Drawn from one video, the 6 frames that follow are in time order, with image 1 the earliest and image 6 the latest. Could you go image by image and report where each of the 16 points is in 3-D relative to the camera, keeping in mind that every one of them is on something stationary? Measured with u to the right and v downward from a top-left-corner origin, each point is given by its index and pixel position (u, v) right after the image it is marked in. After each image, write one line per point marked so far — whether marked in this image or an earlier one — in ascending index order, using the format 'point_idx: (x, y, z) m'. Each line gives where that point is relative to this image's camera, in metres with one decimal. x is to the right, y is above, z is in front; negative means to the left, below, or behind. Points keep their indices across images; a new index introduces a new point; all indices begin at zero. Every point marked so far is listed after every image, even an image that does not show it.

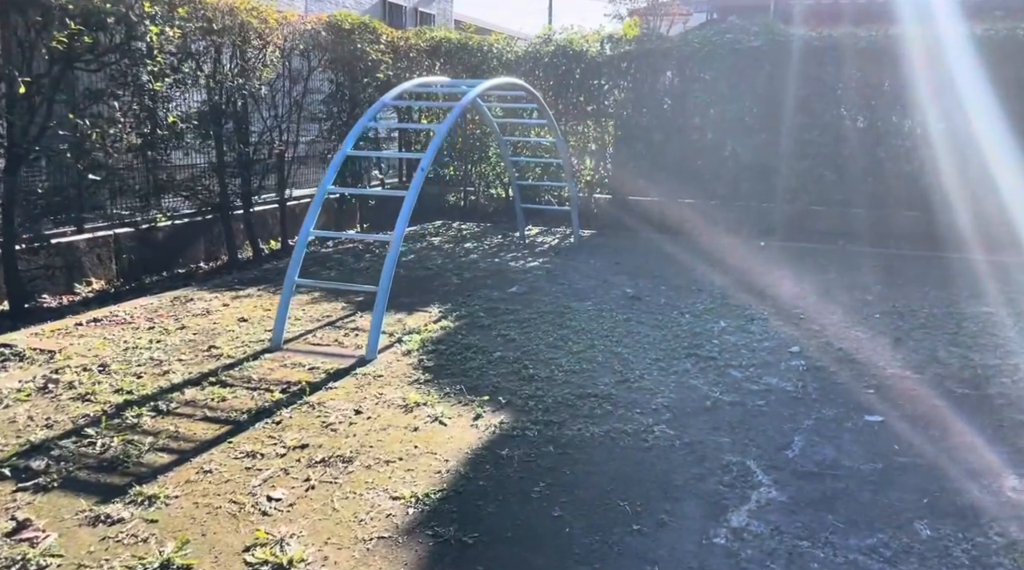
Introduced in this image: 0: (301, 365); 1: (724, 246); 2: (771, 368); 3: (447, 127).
0: (-1.1, -0.4, +4.7) m
1: (+2.0, +0.3, +8.6) m
2: (+1.3, -0.4, +4.8) m
3: (-0.4, +1.0, +5.6) m
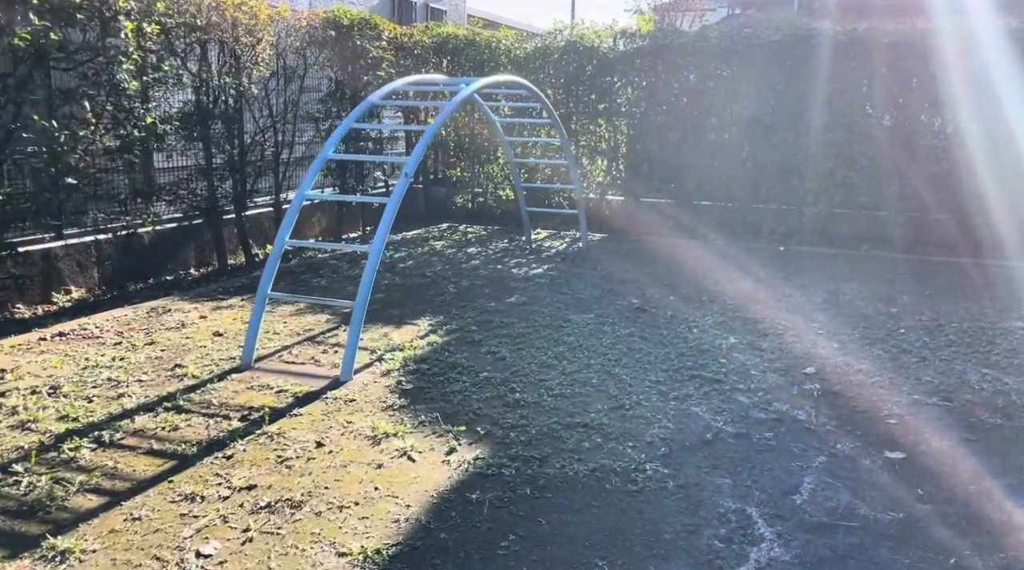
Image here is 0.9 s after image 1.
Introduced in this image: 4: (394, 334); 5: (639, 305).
0: (-1.1, -0.5, +4.4) m
1: (+2.0, +0.3, +8.2) m
2: (+1.3, -0.5, +4.4) m
3: (-0.4, +0.9, +5.3) m
4: (-0.7, -0.3, +5.4) m
5: (+0.8, -0.1, +6.2) m
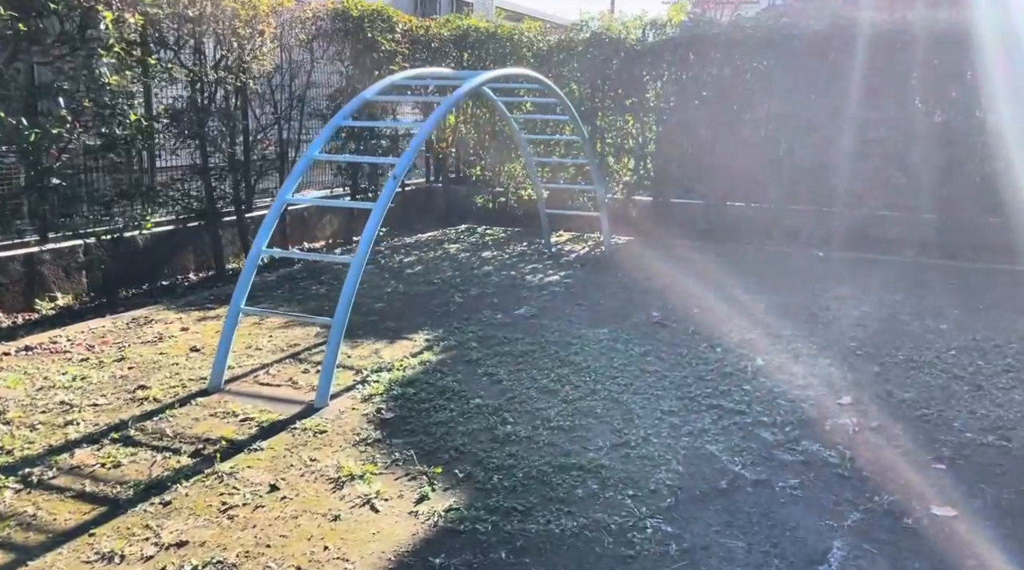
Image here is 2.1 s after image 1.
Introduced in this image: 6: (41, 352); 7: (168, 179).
0: (-1.2, -0.6, +3.9) m
1: (+2.2, +0.2, +7.6) m
2: (+1.2, -0.6, +3.8) m
3: (-0.4, +0.8, +4.8) m
4: (-0.7, -0.3, +4.9) m
5: (+0.9, -0.2, +5.6) m
6: (-2.4, -0.3, +4.8) m
7: (-2.4, +0.7, +6.5) m
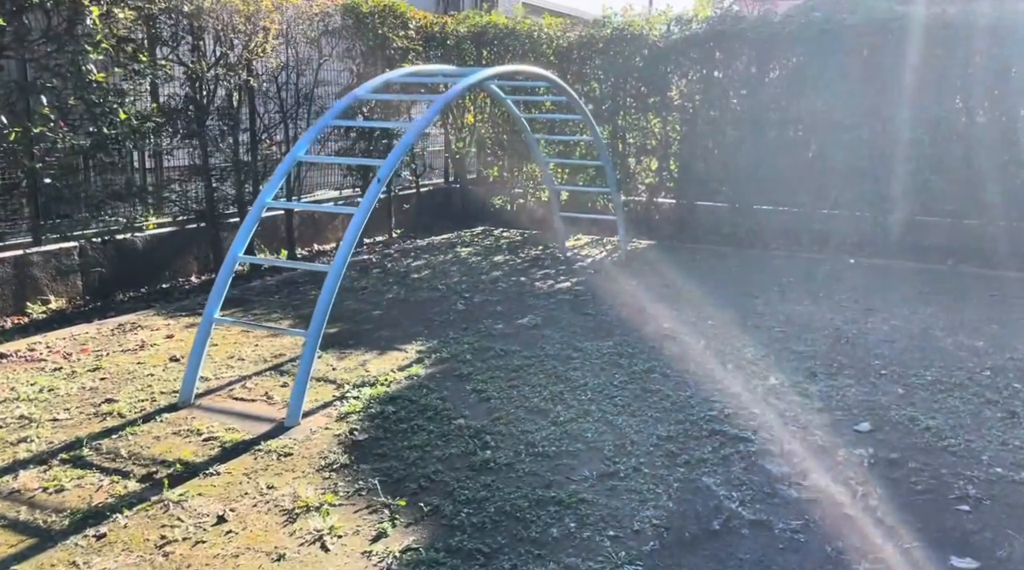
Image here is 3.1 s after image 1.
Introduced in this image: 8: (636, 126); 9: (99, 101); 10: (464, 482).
0: (-1.2, -0.6, +3.7) m
1: (+2.2, +0.1, +7.2) m
2: (+1.2, -0.6, +3.5) m
3: (-0.4, +0.8, +4.5) m
4: (-0.7, -0.4, +4.6) m
5: (+0.9, -0.3, +5.3) m
6: (-2.5, -0.4, +4.6) m
7: (-2.4, +0.7, +6.3) m
8: (+1.1, +1.5, +8.5) m
9: (-2.4, +1.1, +5.5) m
10: (-0.2, -0.7, +3.2) m
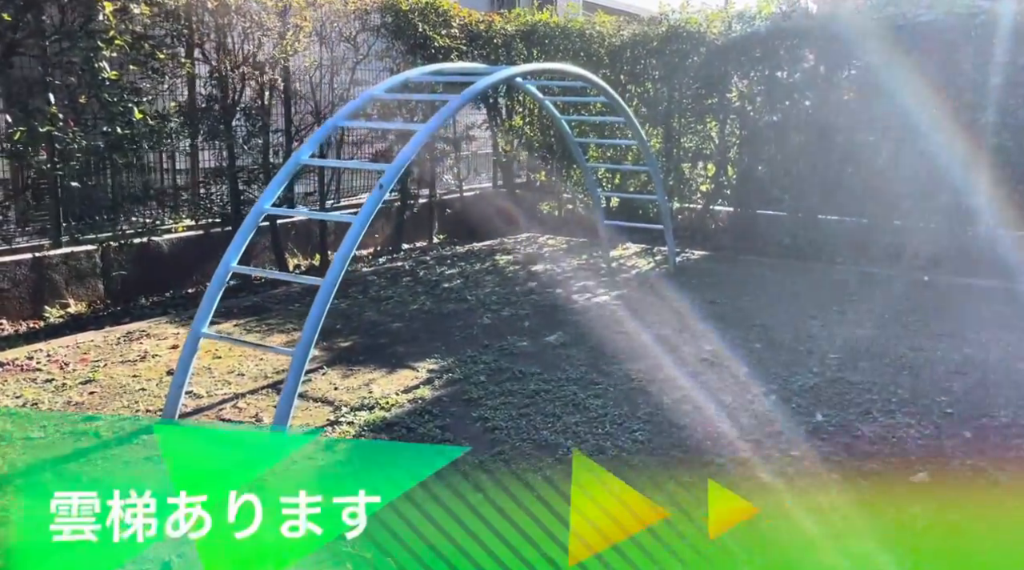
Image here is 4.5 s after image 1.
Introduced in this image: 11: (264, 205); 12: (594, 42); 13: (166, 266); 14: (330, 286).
0: (-1.2, -0.6, +3.4) m
1: (+2.5, 0.0, +6.6) m
2: (+1.1, -0.7, +3.0) m
3: (-0.3, +0.7, +4.1) m
4: (-0.6, -0.5, +4.3) m
5: (+1.0, -0.4, +4.8) m
6: (-2.4, -0.4, +4.4) m
7: (-2.1, +0.7, +6.1) m
8: (+1.5, +1.3, +8.0) m
9: (-2.3, +1.1, +5.3) m
10: (-0.2, -0.8, +2.8) m
11: (-1.1, +0.4, +4.0) m
12: (+0.7, +2.2, +8.2) m
13: (-2.3, +0.1, +6.1) m
14: (-0.7, 0.0, +3.6) m
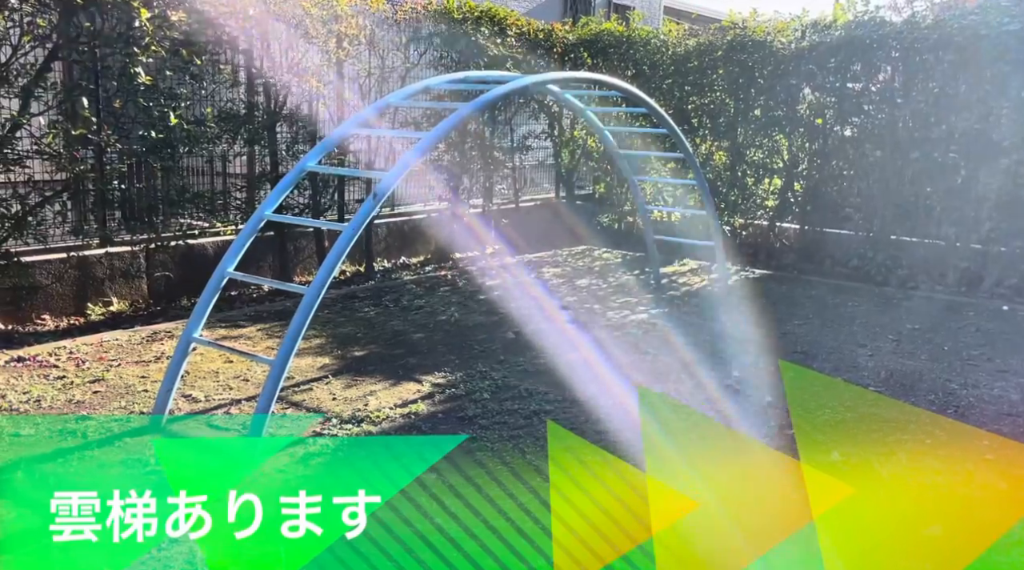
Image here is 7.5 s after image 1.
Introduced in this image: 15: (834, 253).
0: (-1.3, -0.7, +3.3) m
1: (+2.8, -0.2, +6.2) m
2: (+1.0, -0.8, +2.7) m
3: (-0.3, +0.7, +4.0) m
4: (-0.6, -0.5, +4.2) m
5: (+1.1, -0.5, +4.5) m
6: (-2.3, -0.4, +4.5) m
7: (-1.9, +0.7, +6.1) m
8: (+2.0, +1.2, +7.7) m
9: (-2.1, +1.1, +5.3) m
10: (-0.3, -0.8, +2.7) m
11: (-1.0, +0.3, +4.0) m
12: (+1.2, +2.0, +8.0) m
13: (-2.1, +0.1, +6.2) m
14: (-0.7, 0.0, +3.5) m
15: (+2.6, +0.3, +7.5) m
